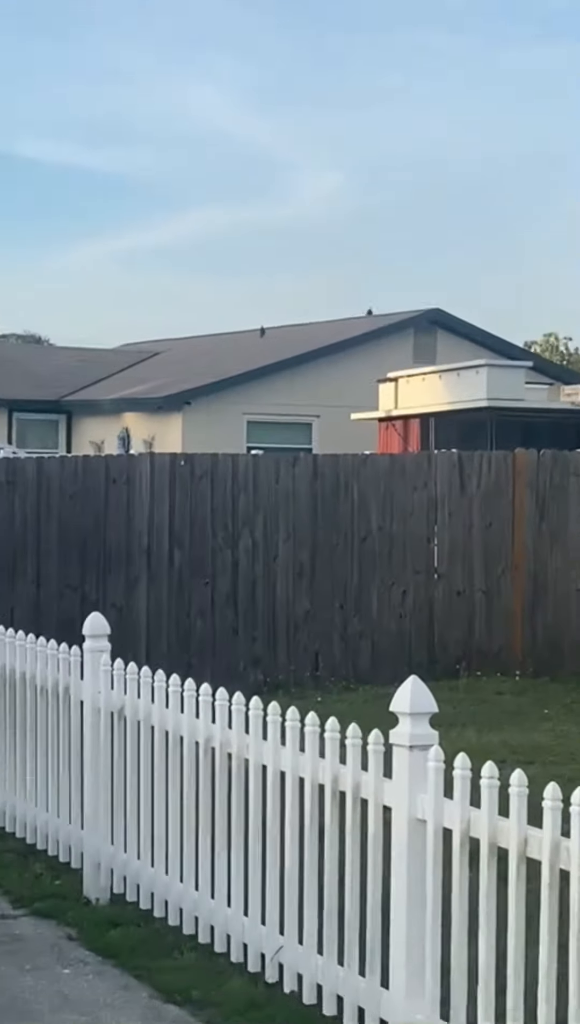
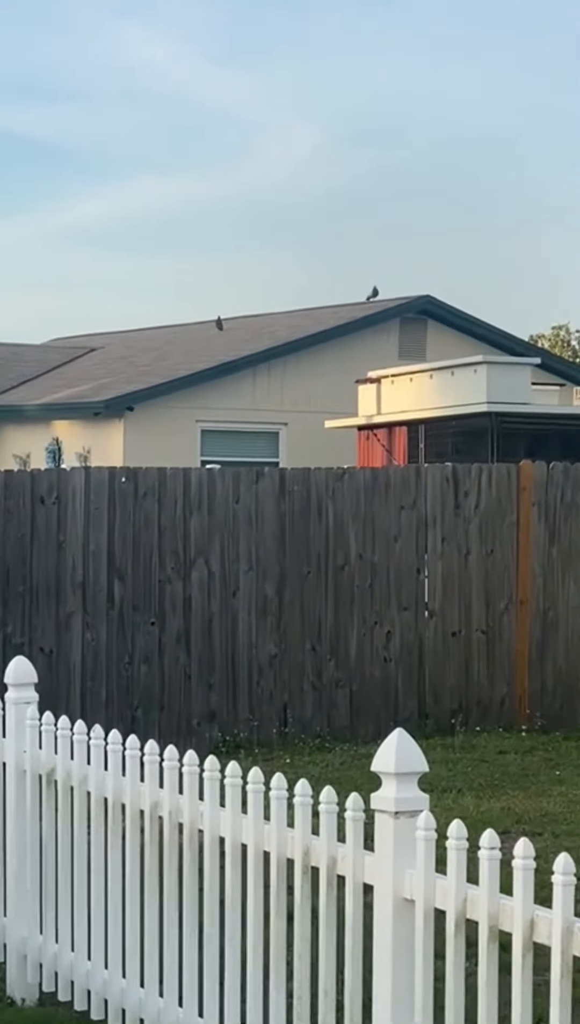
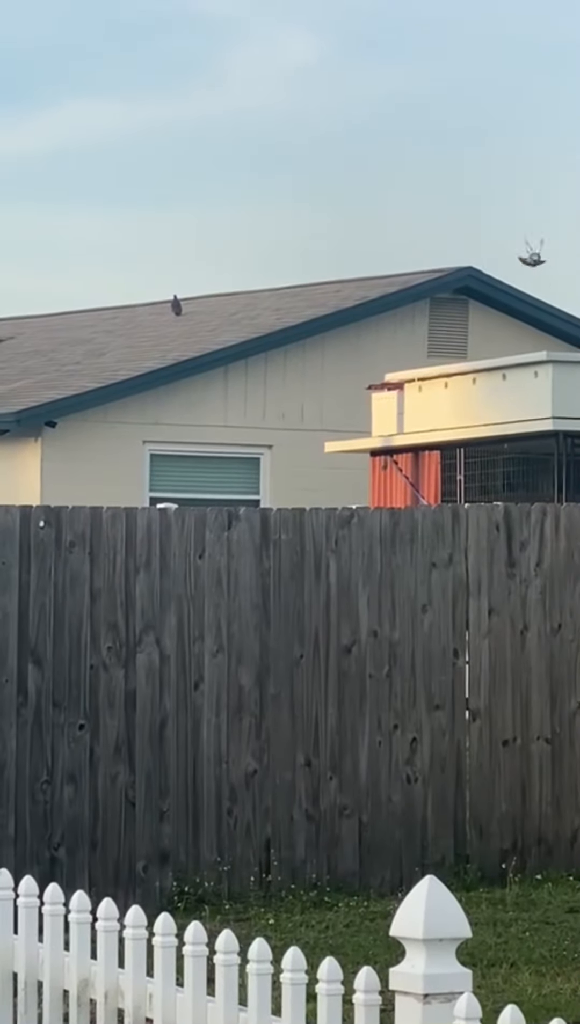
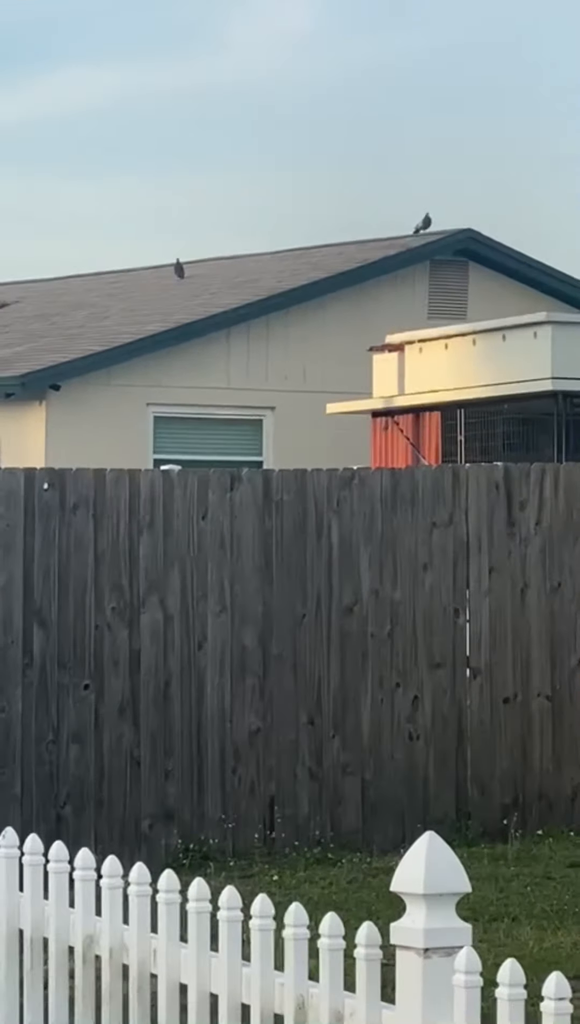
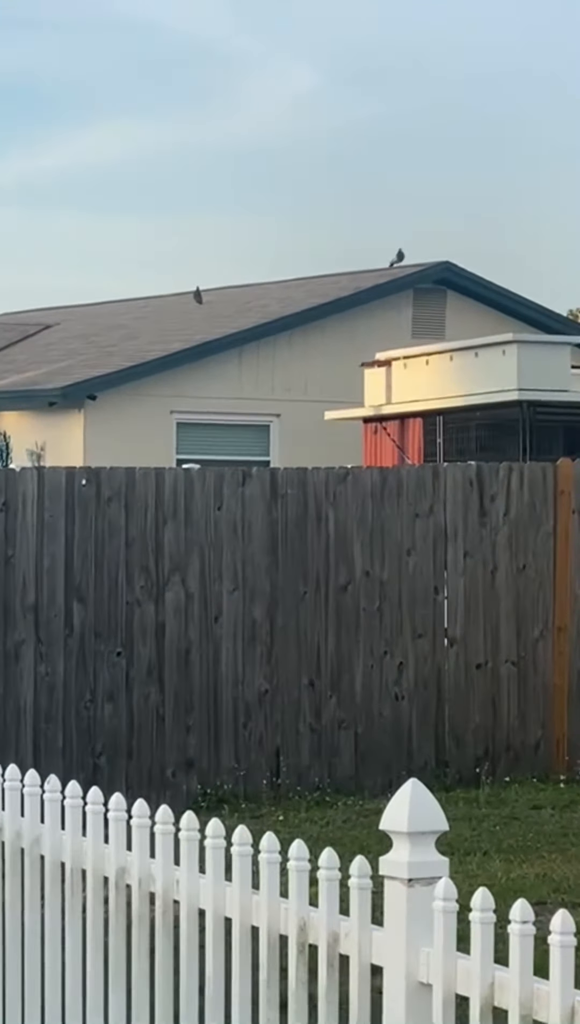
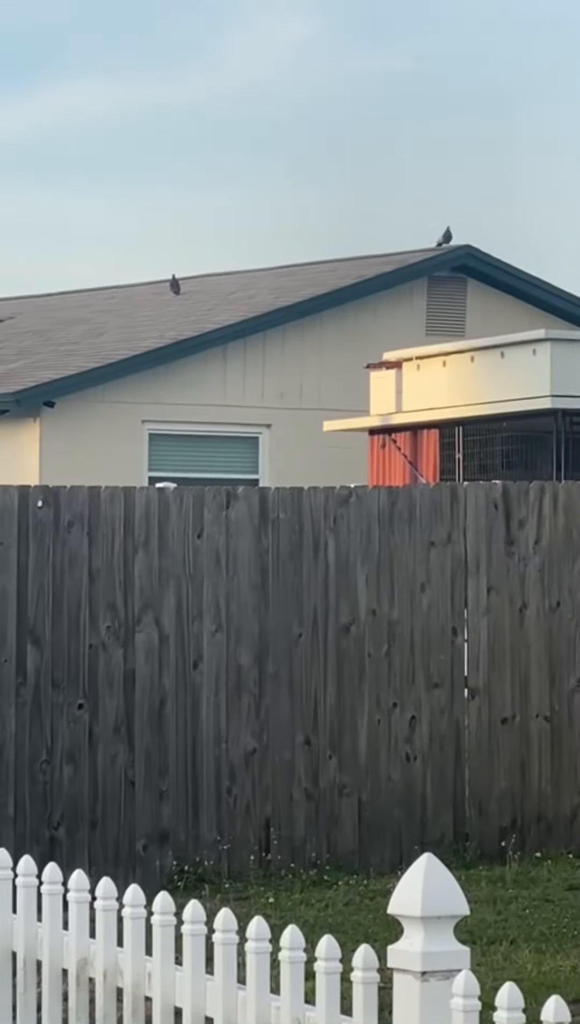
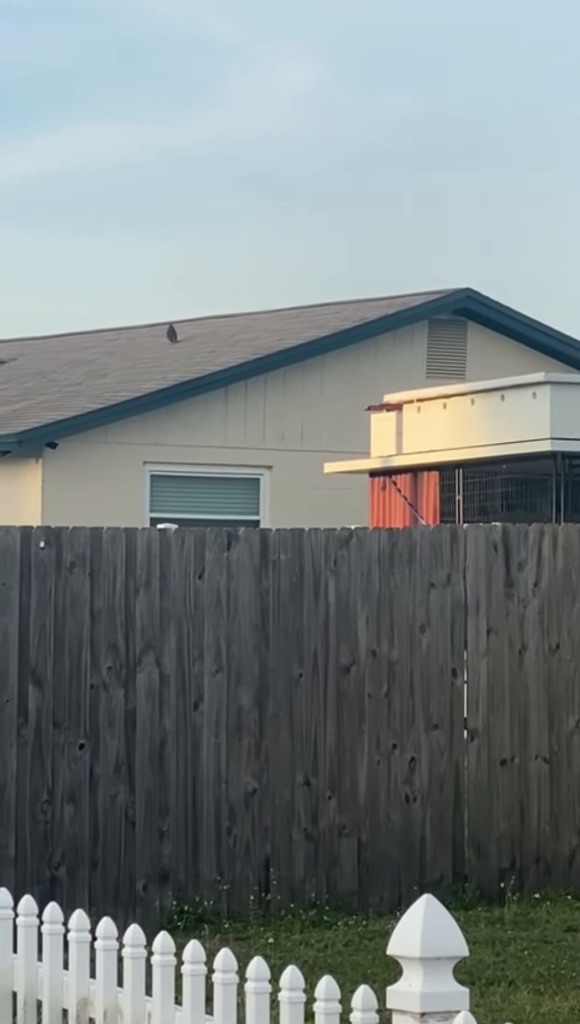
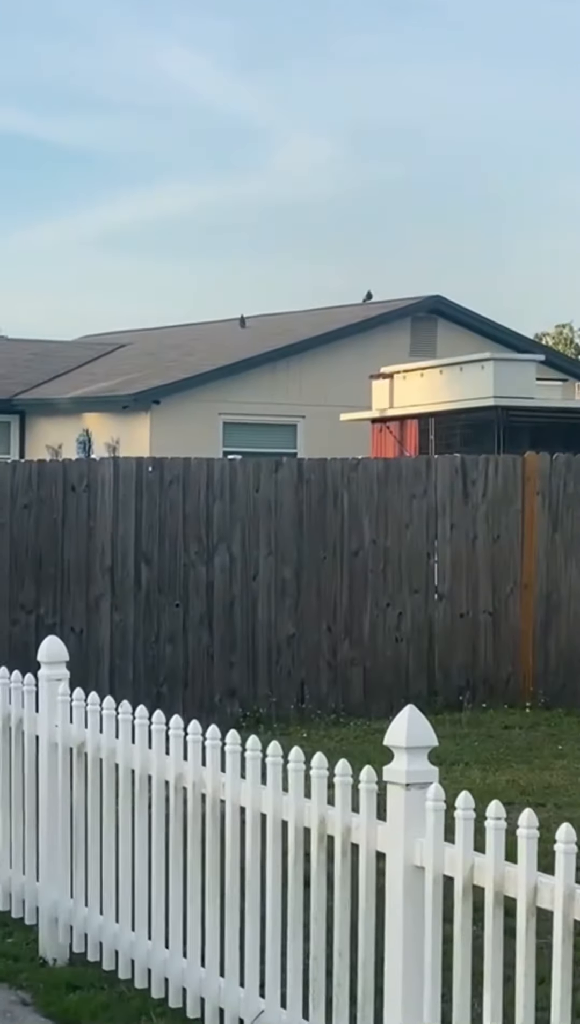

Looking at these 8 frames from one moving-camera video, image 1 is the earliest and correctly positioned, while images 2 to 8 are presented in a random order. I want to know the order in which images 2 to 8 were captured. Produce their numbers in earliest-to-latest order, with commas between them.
8, 2, 5, 4, 6, 3, 7
